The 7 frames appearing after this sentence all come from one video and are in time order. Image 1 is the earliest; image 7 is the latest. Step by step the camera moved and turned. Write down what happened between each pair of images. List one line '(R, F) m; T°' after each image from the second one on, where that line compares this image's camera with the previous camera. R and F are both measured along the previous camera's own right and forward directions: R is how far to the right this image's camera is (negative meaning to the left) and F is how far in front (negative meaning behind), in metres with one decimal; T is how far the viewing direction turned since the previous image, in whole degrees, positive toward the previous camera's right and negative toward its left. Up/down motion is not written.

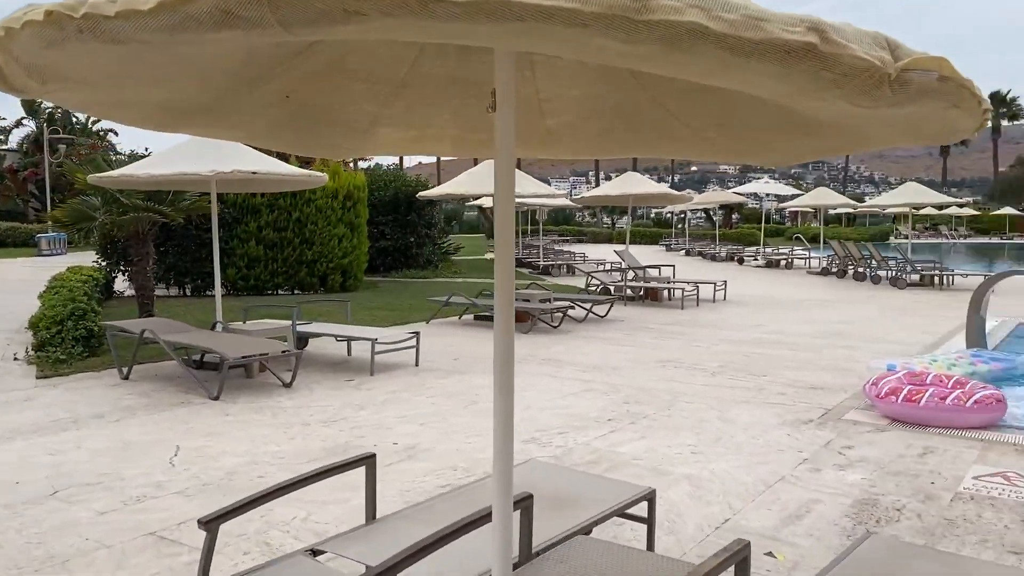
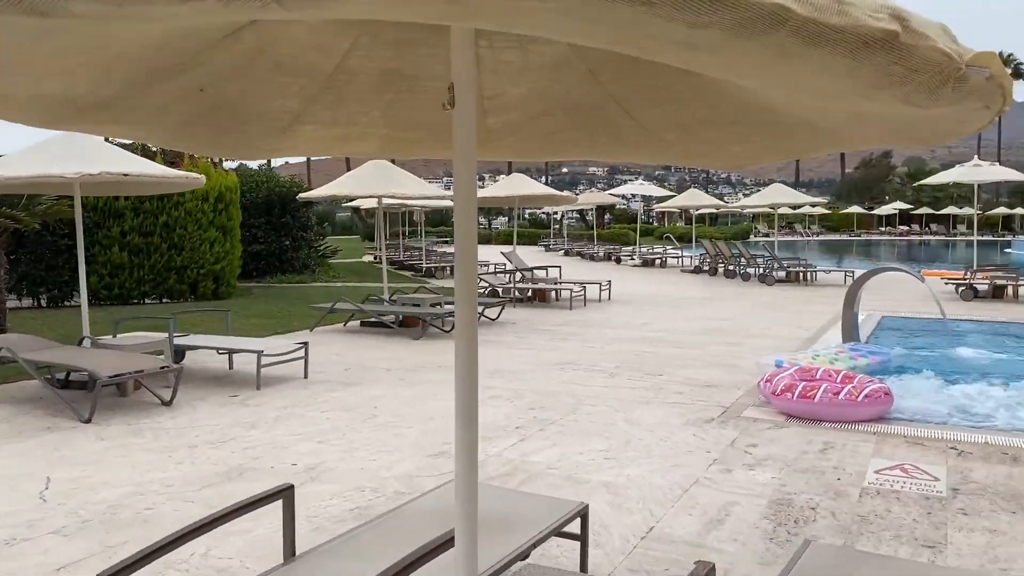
(-0.2, +0.2) m; +8°
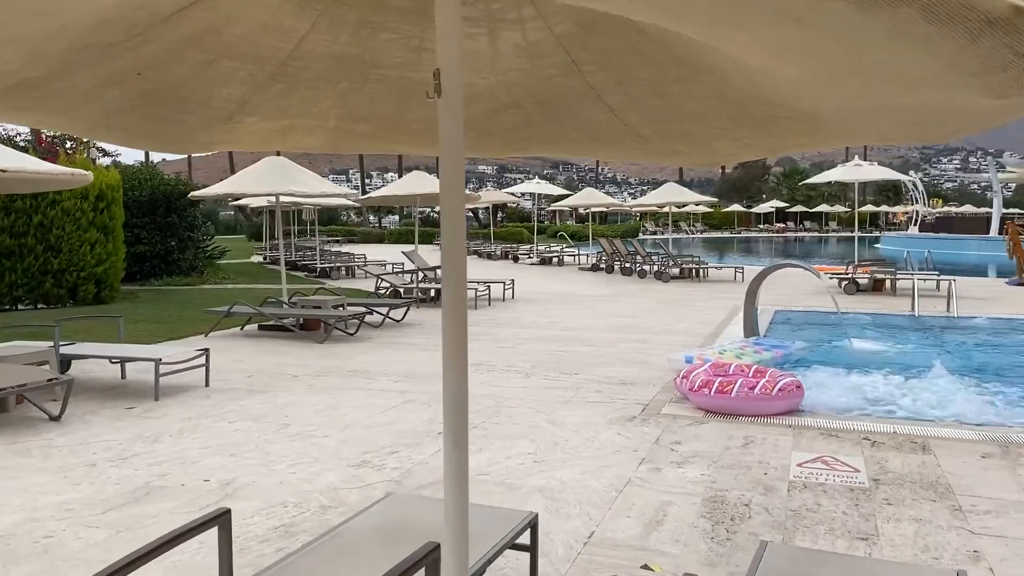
(-0.2, +0.2) m; +7°
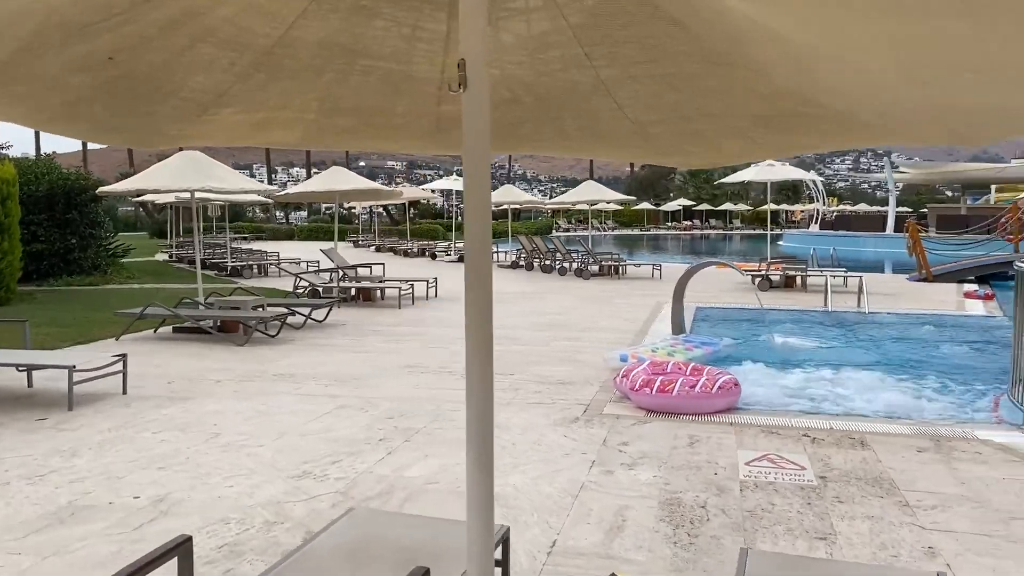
(-0.2, +0.1) m; +6°
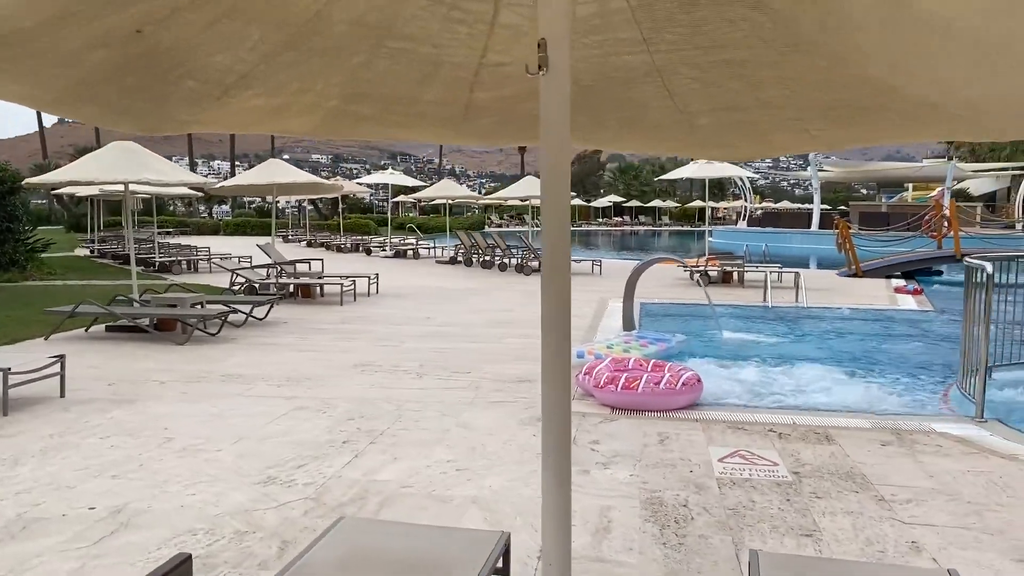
(-0.2, +0.1) m; +5°
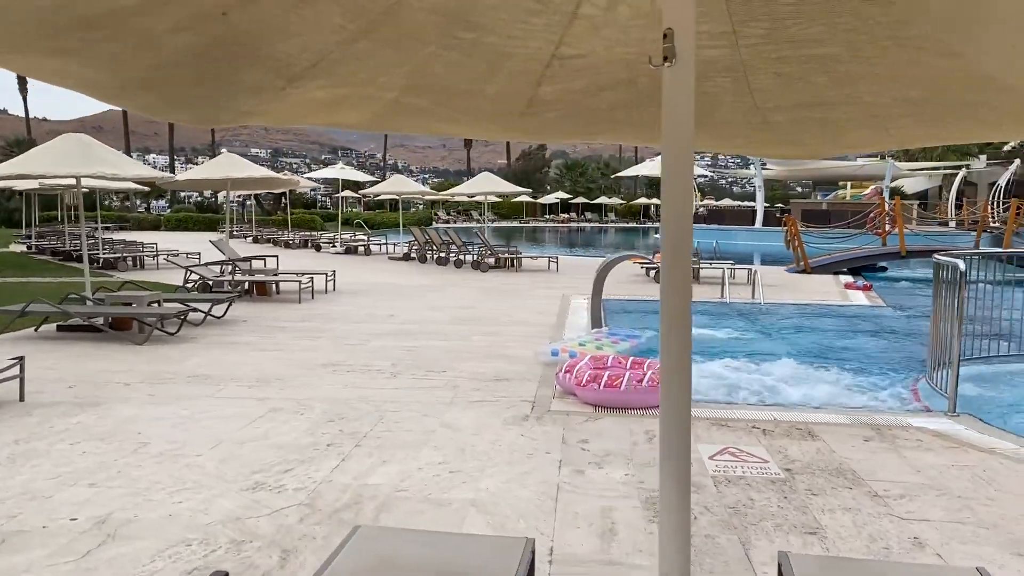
(-0.3, +0.1) m; +4°
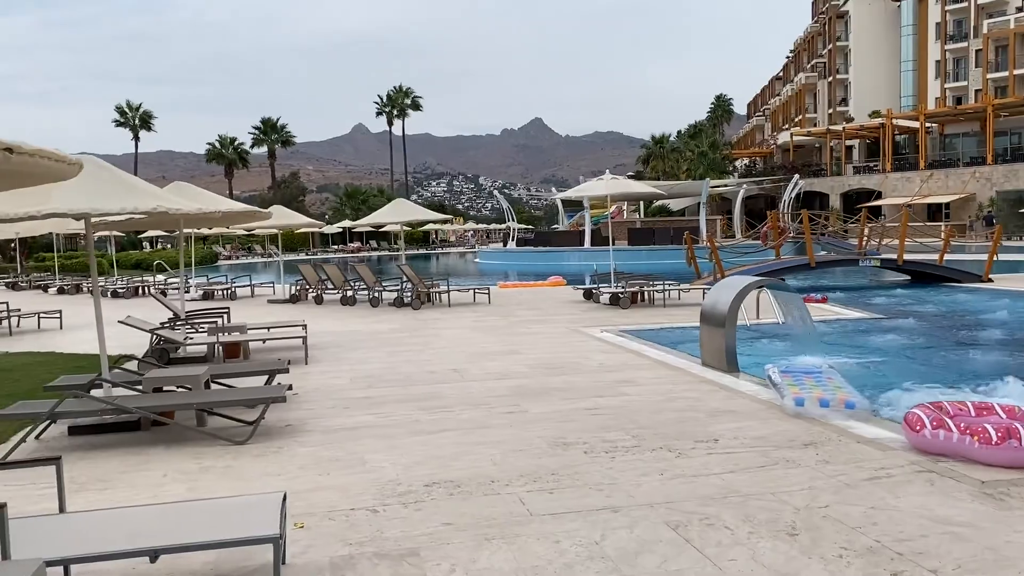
(-3.4, +2.0) m; +16°
